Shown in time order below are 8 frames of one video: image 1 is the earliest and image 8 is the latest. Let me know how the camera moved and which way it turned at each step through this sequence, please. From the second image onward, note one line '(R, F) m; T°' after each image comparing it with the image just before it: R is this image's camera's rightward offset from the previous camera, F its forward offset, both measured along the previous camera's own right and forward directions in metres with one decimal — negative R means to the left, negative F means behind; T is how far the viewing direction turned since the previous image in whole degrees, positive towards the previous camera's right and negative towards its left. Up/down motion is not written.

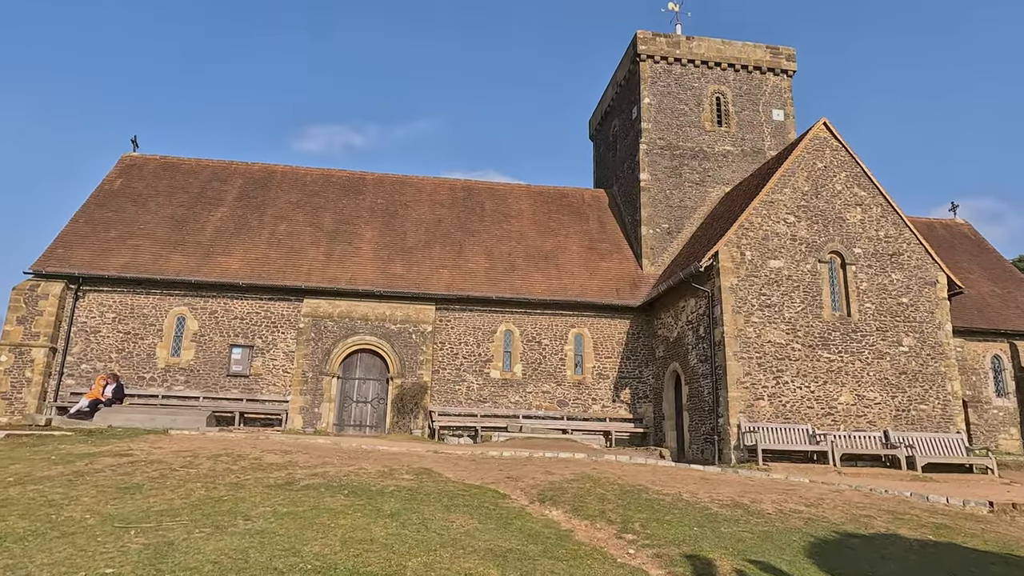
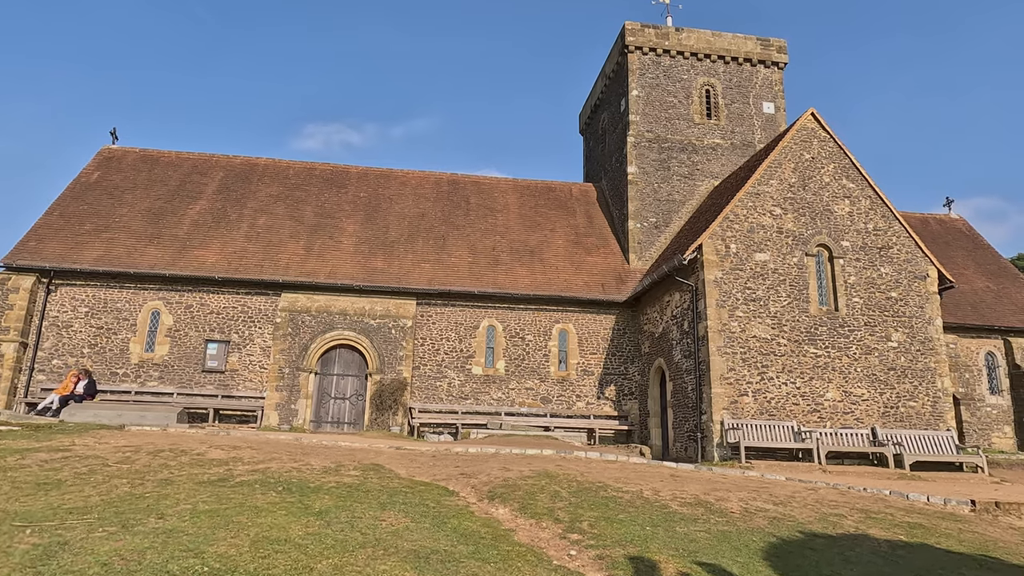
(+0.6, +0.4) m; 0°
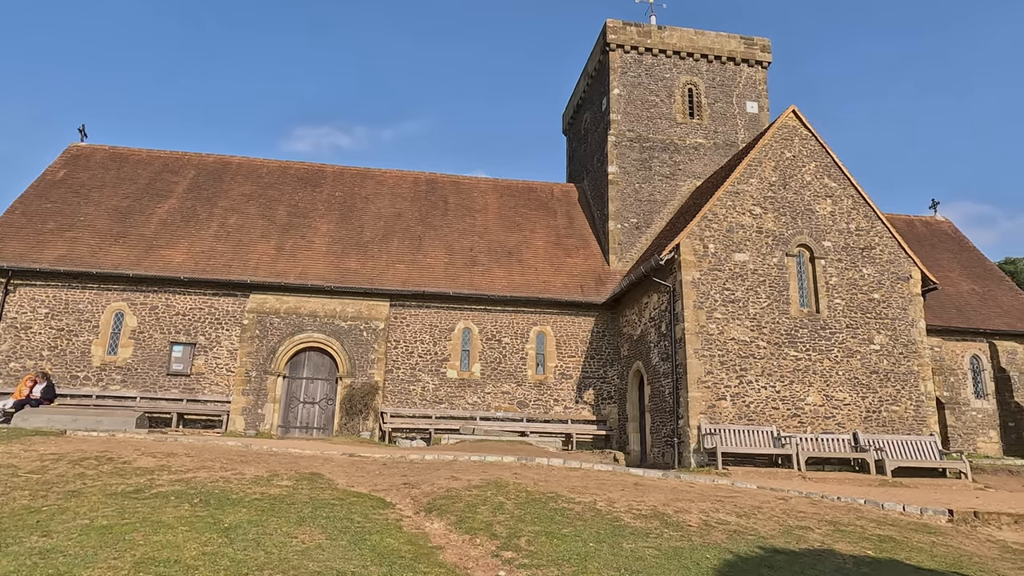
(+0.5, +0.5) m; +1°
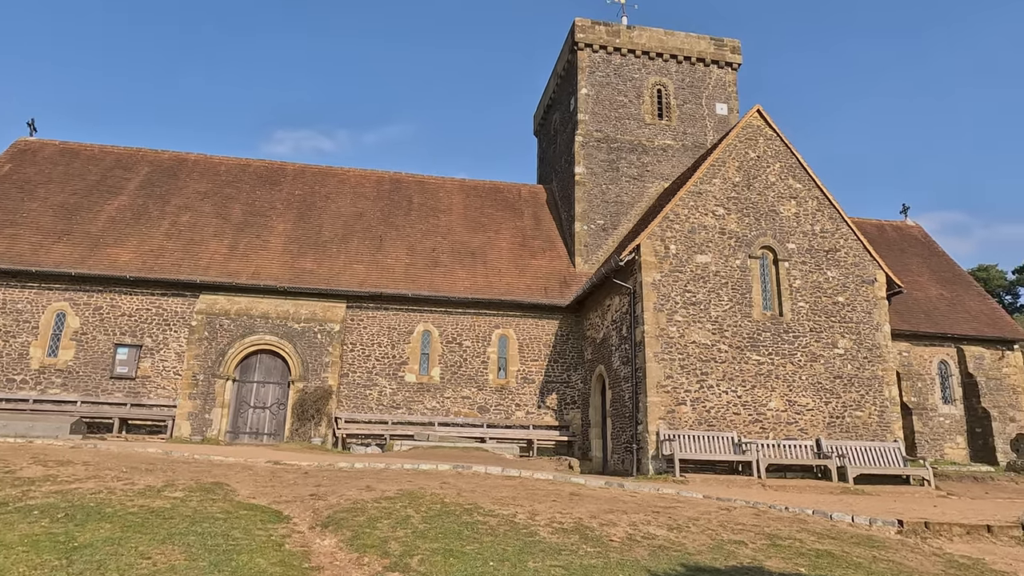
(+0.7, +0.5) m; +1°
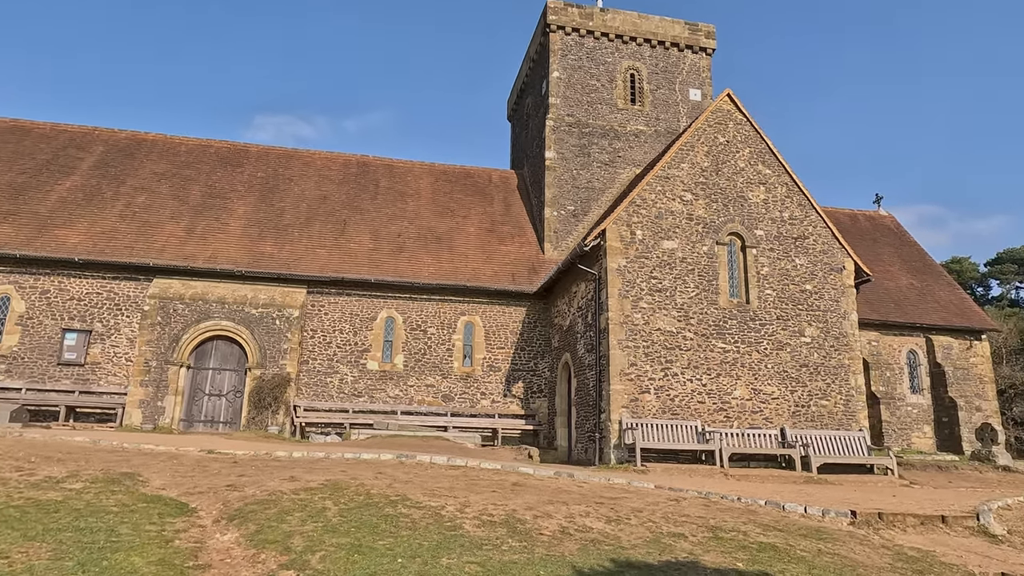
(+0.5, +0.4) m; +1°
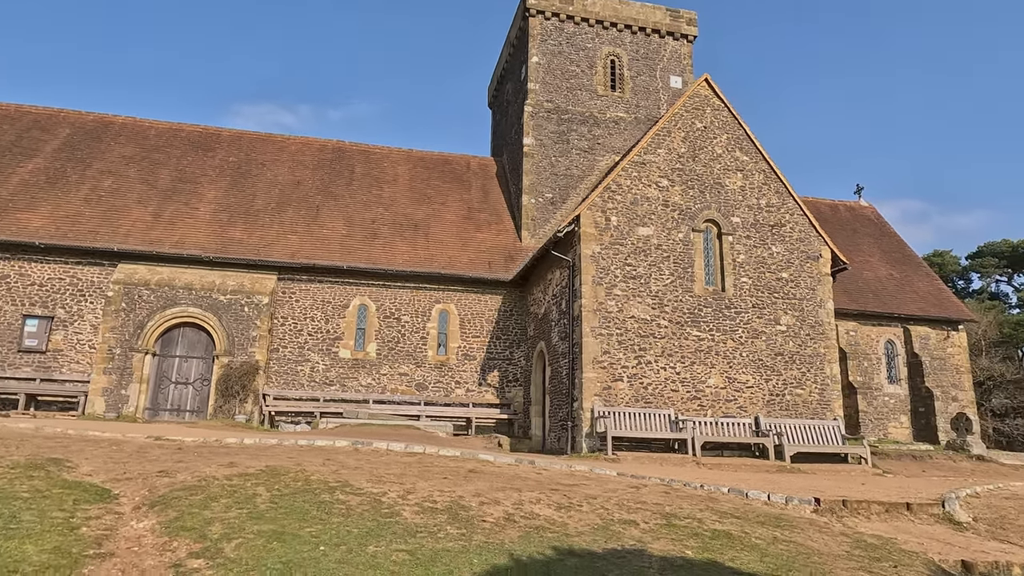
(+0.4, +0.3) m; +1°
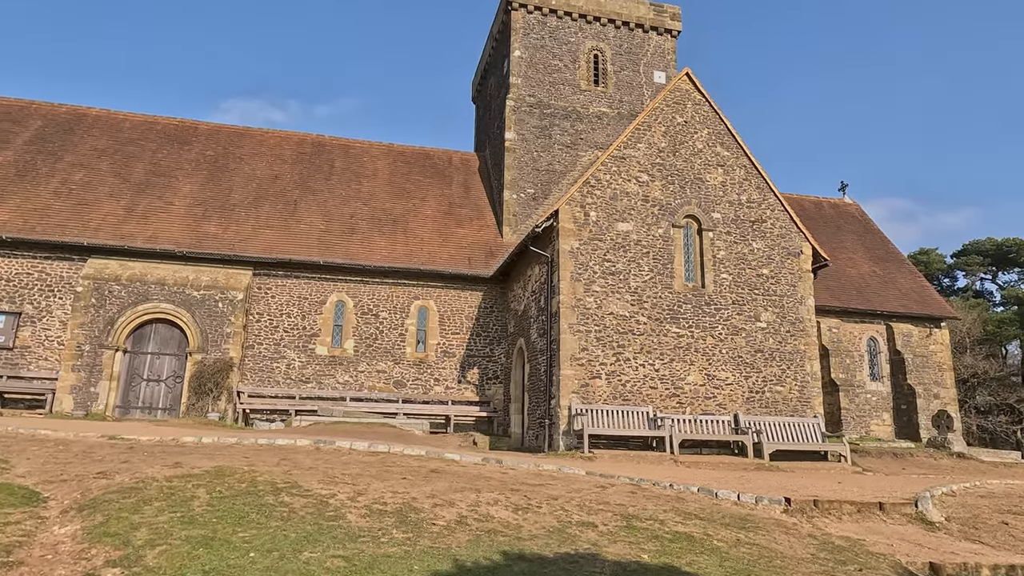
(+0.3, +0.2) m; +1°
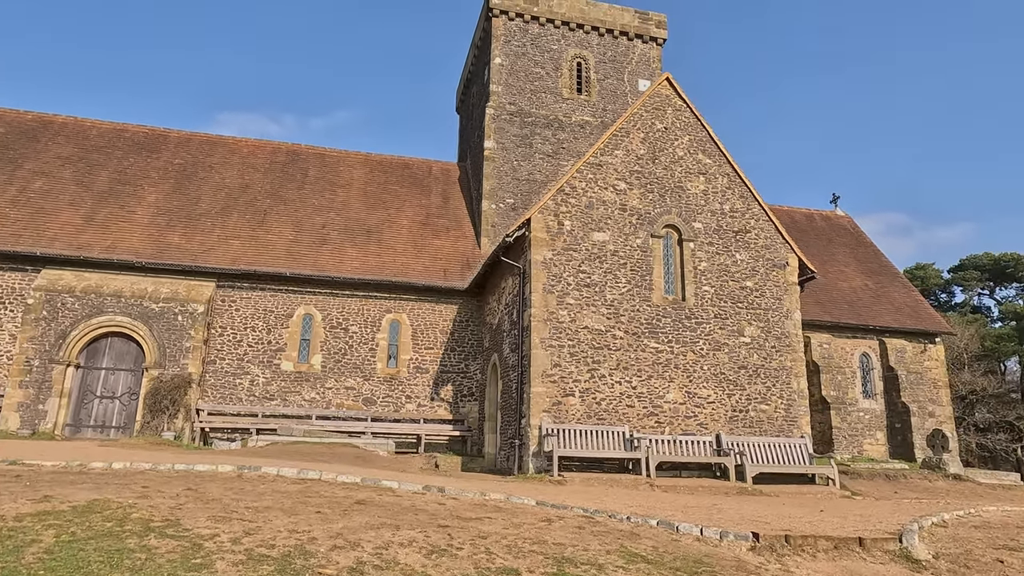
(+0.6, +0.8) m; 0°
